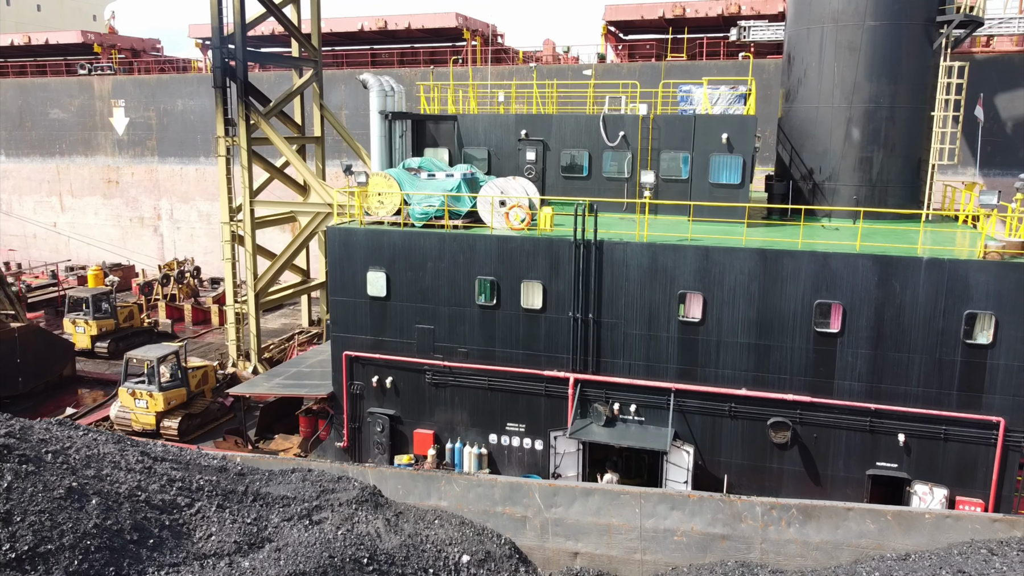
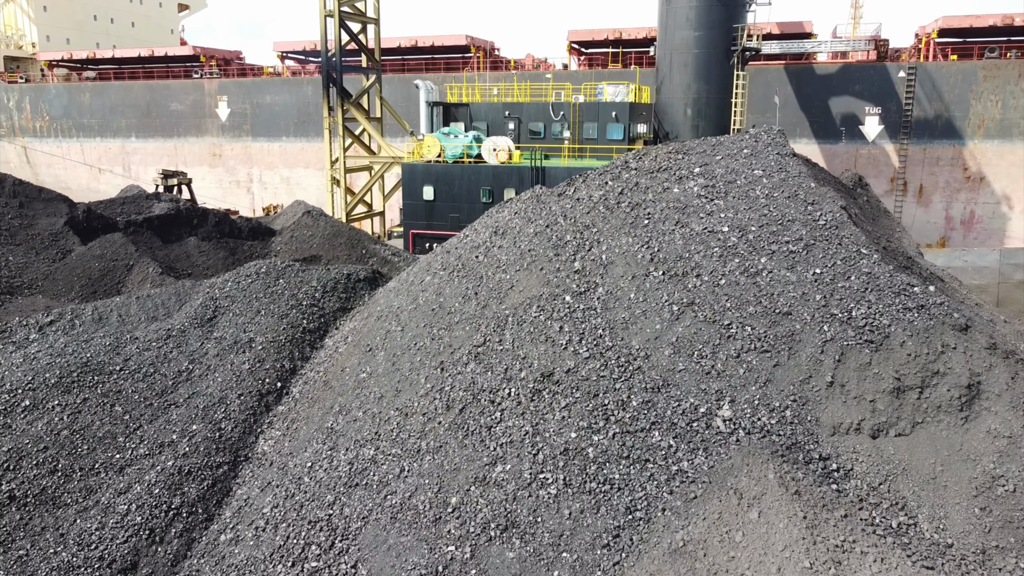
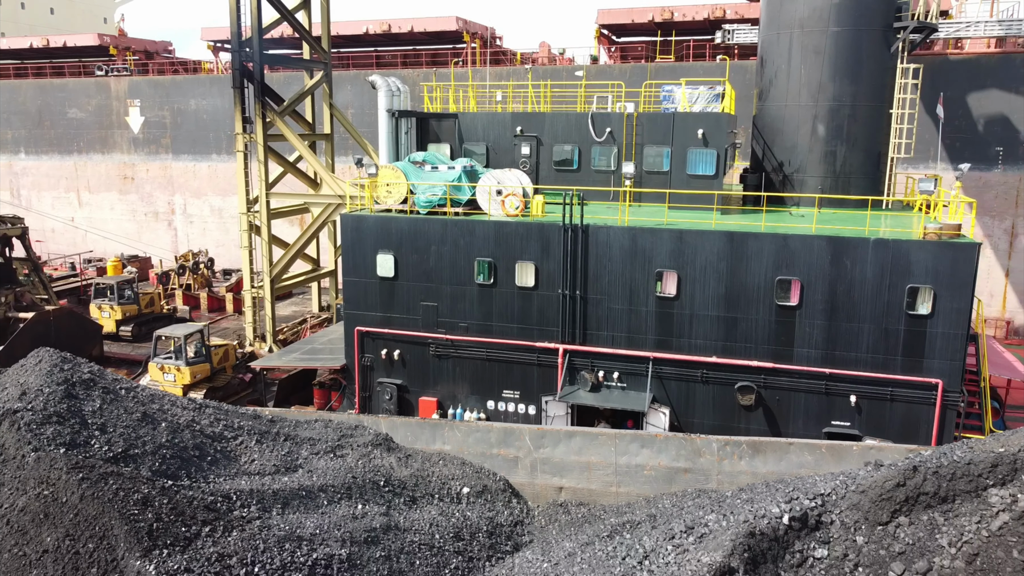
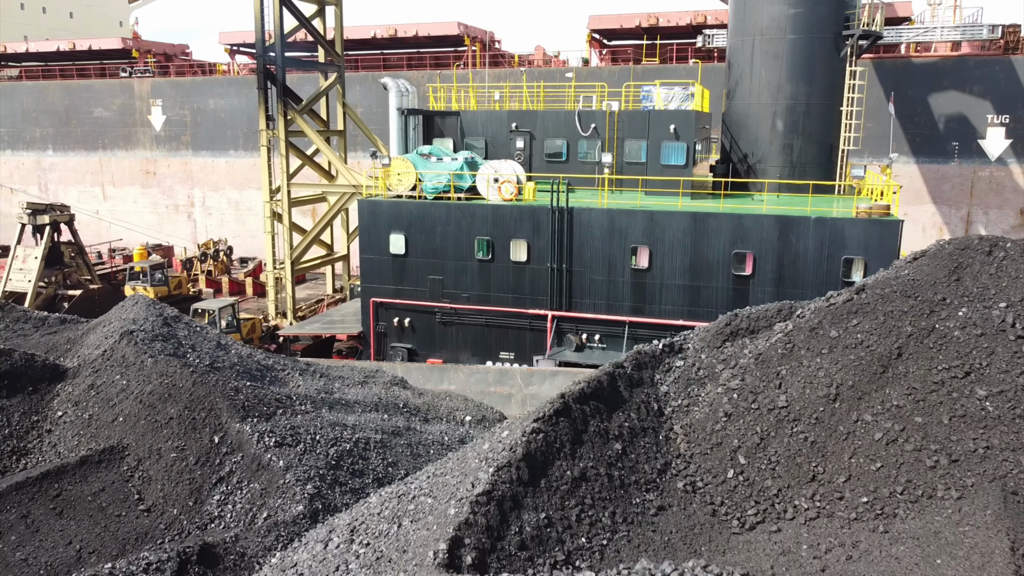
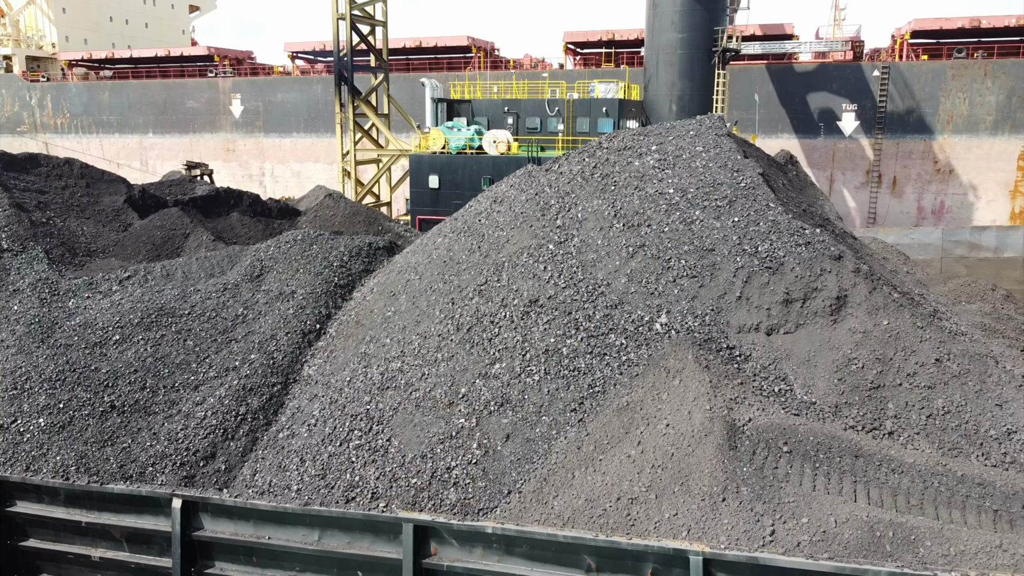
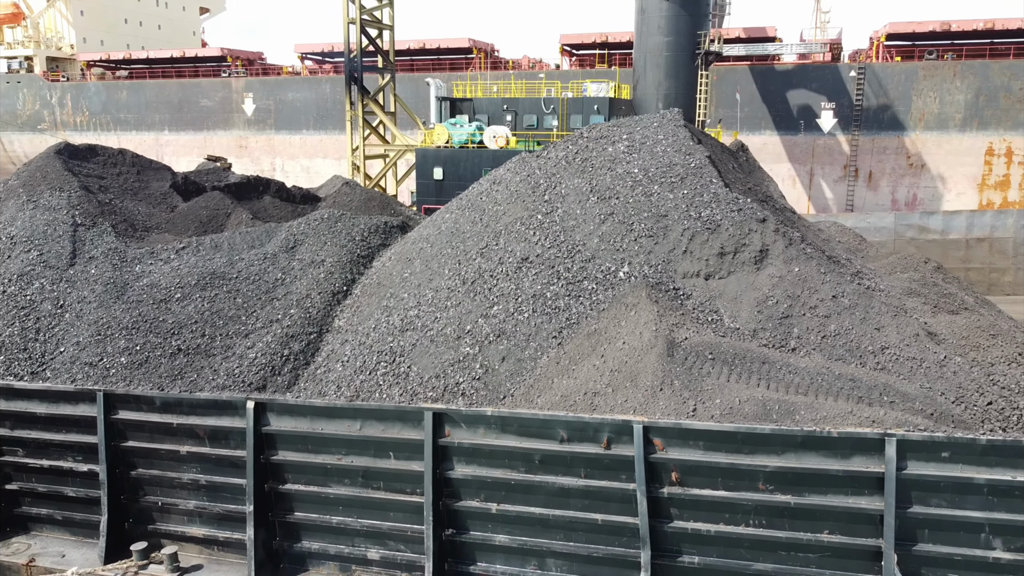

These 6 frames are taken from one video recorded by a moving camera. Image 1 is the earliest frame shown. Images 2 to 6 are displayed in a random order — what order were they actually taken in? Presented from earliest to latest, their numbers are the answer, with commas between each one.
3, 4, 2, 5, 6
